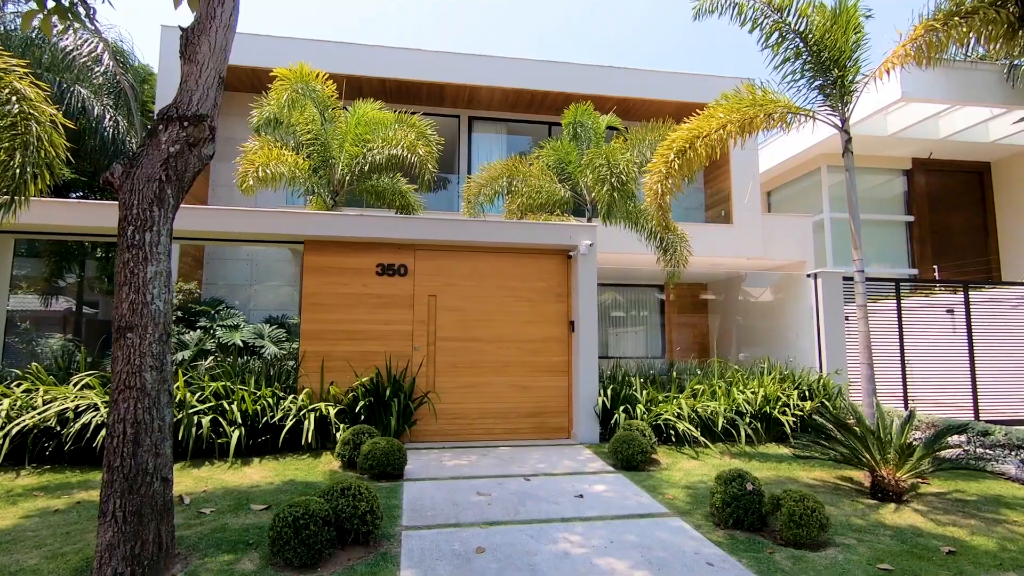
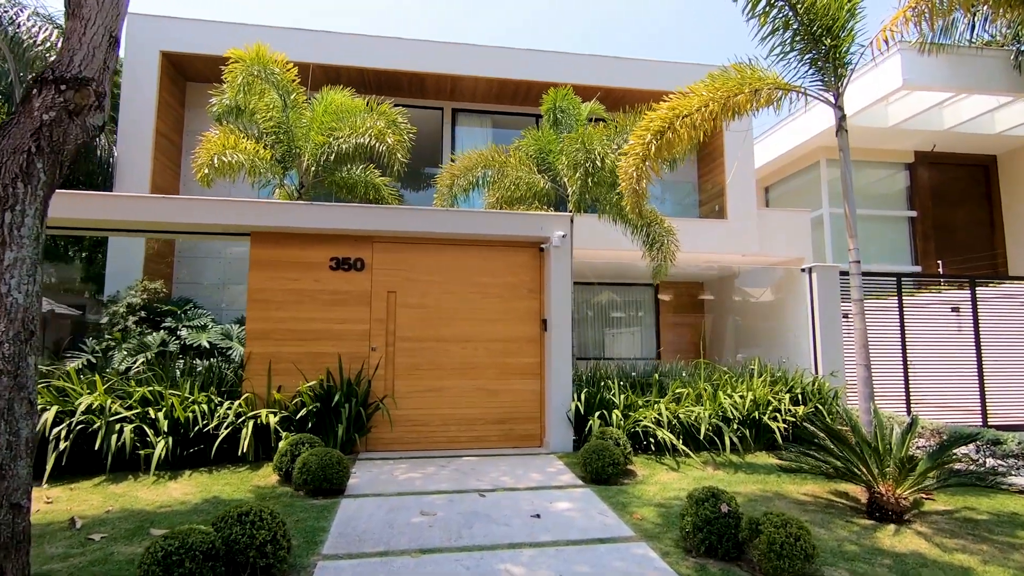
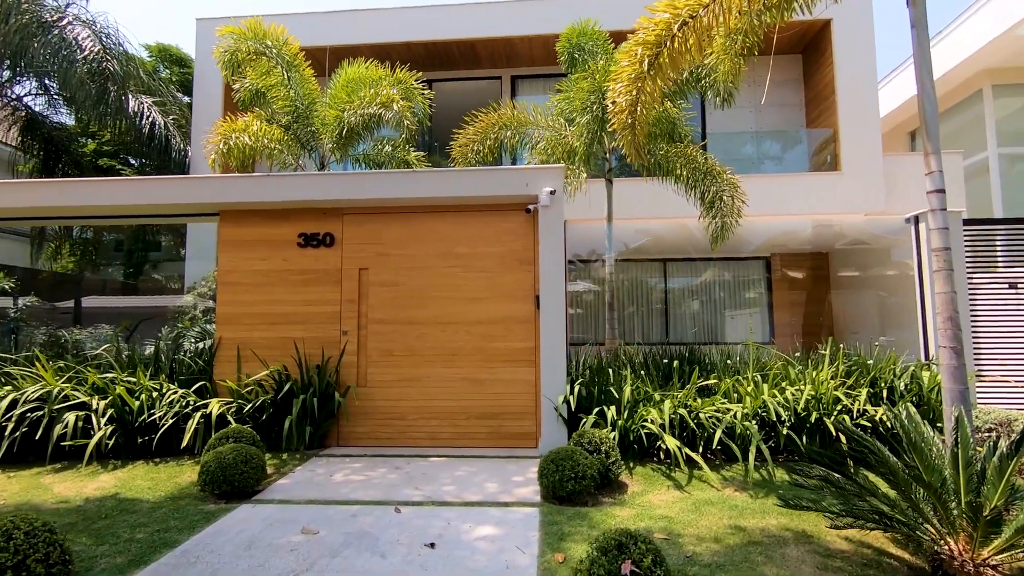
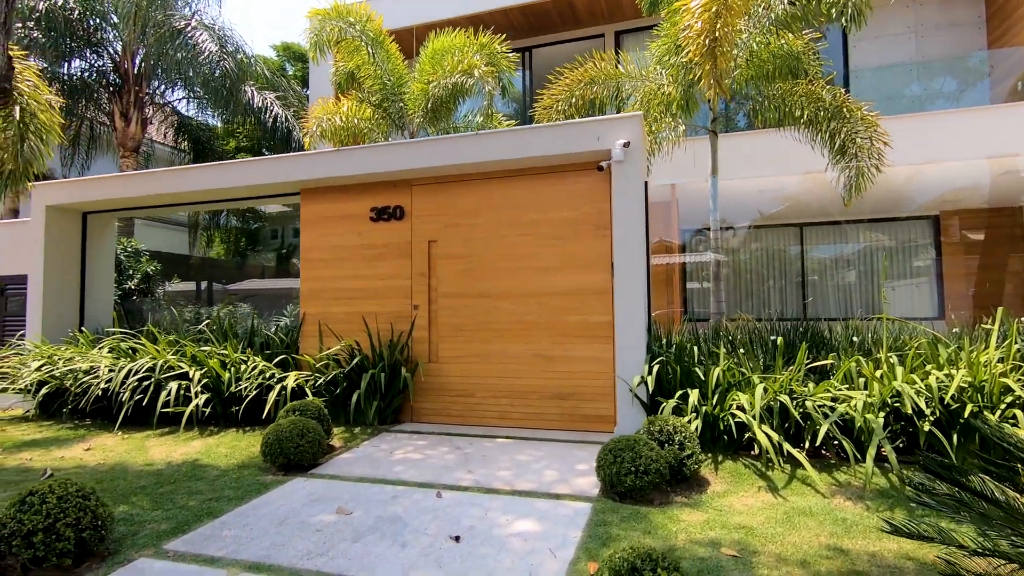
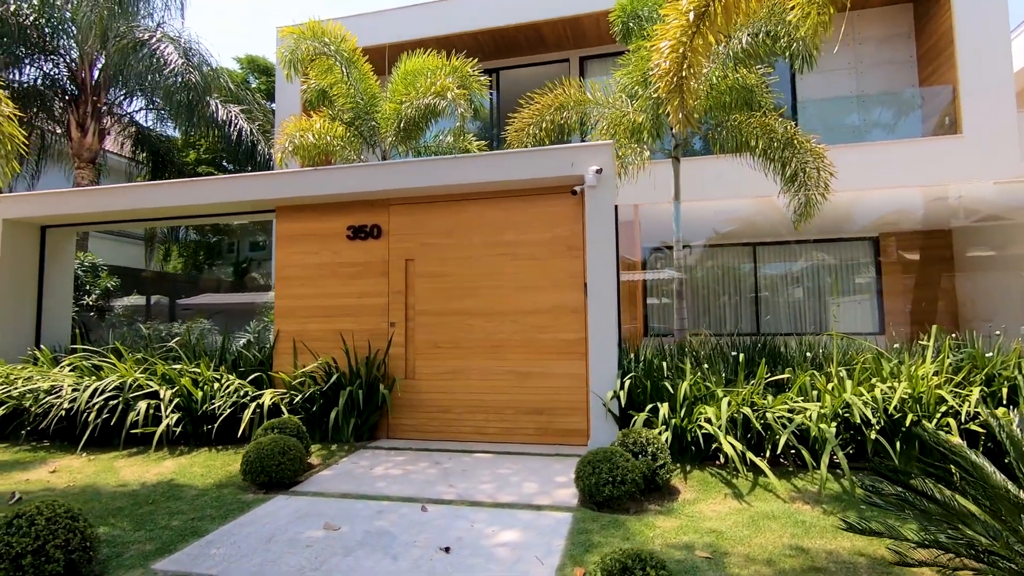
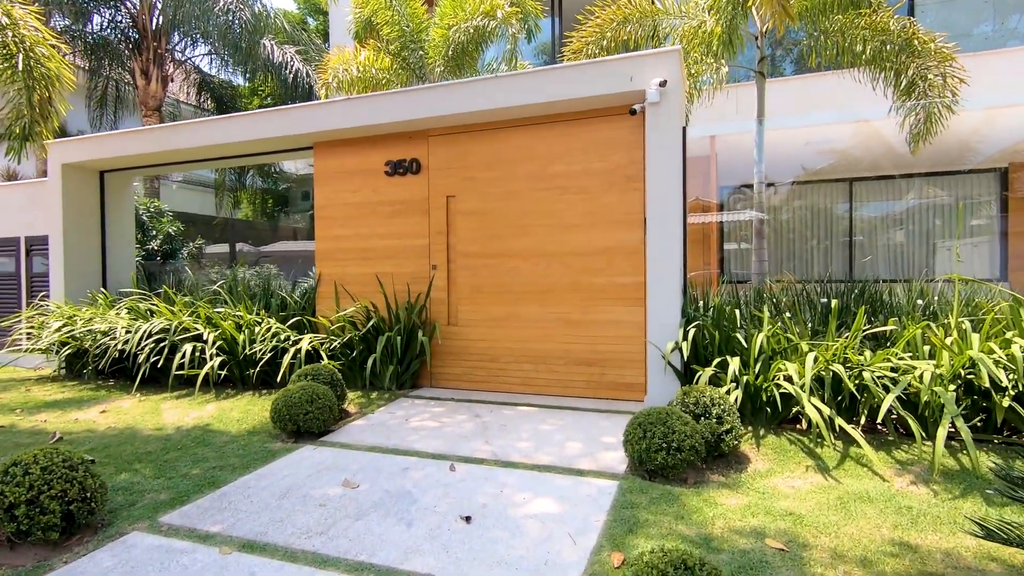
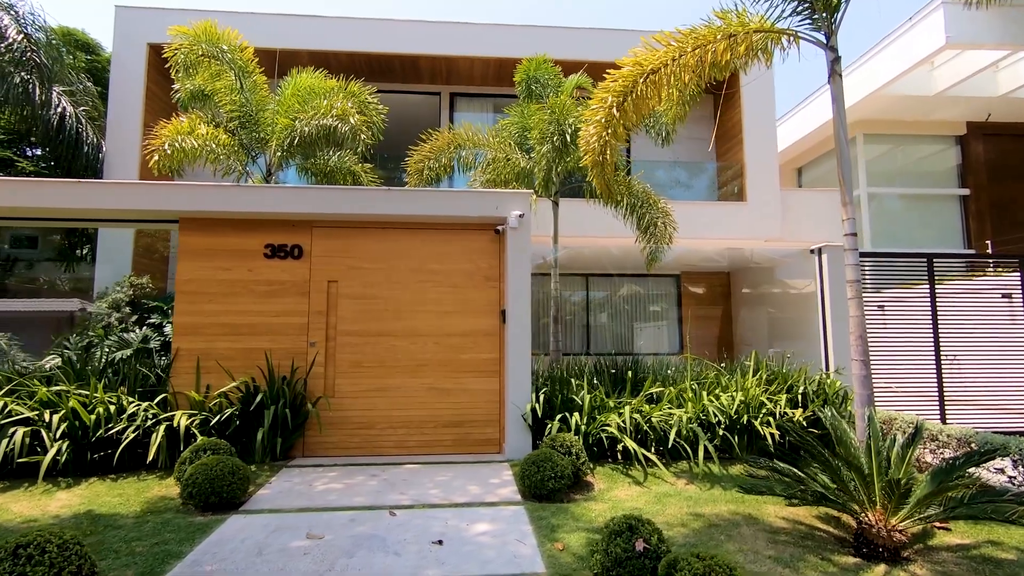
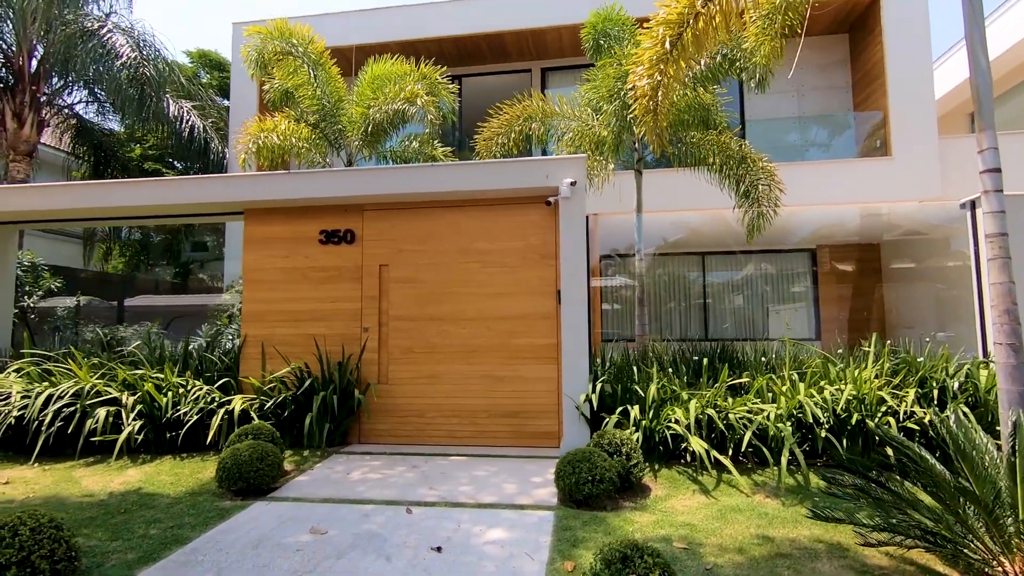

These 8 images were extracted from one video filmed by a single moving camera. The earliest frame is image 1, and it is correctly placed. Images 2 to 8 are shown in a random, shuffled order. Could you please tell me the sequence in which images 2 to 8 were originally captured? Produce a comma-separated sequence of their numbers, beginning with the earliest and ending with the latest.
2, 7, 3, 8, 5, 4, 6
